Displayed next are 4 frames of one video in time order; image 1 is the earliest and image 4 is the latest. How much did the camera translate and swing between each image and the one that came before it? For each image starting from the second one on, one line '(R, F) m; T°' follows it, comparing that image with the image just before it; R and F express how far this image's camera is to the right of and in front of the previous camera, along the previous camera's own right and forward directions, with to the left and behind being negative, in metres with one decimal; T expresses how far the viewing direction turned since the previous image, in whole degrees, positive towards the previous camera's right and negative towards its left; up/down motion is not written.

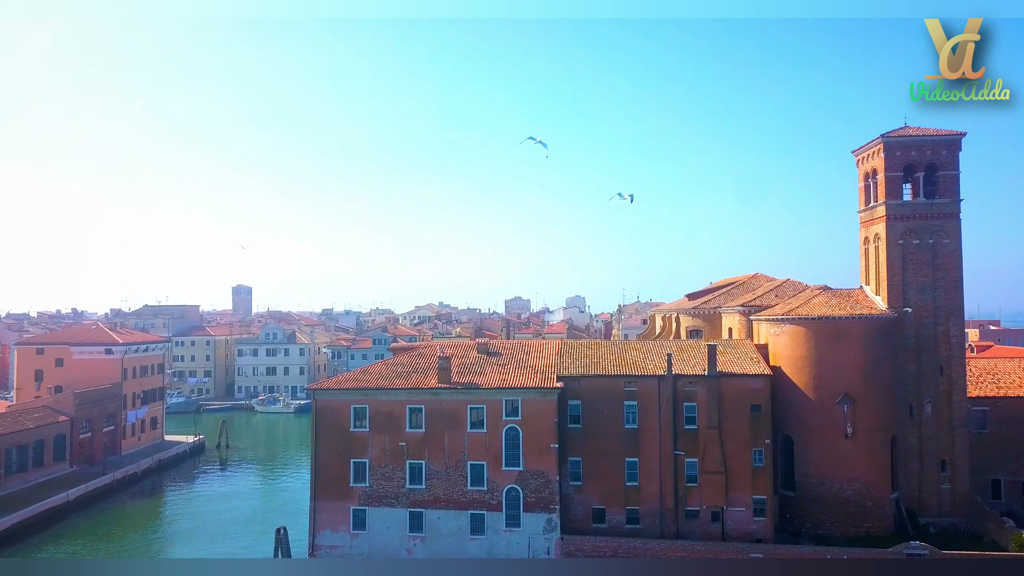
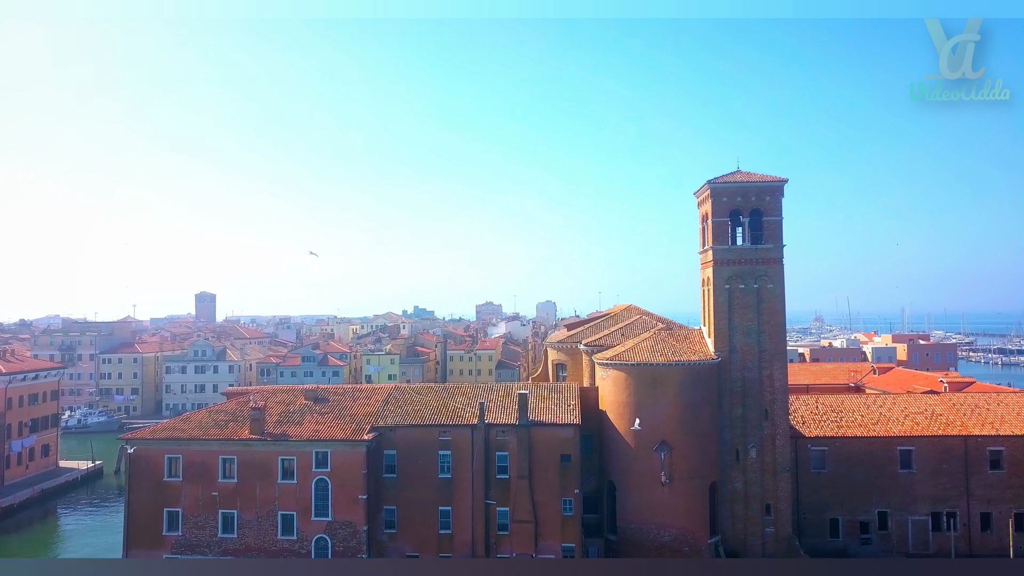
(+73.0, -2.4) m; +3°
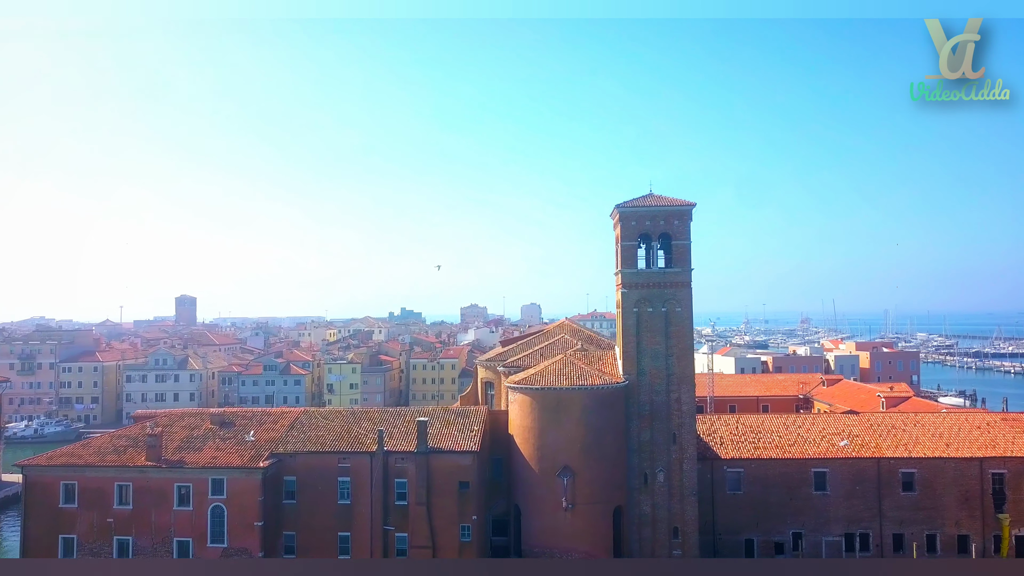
(+28.0, +8.1) m; +1°
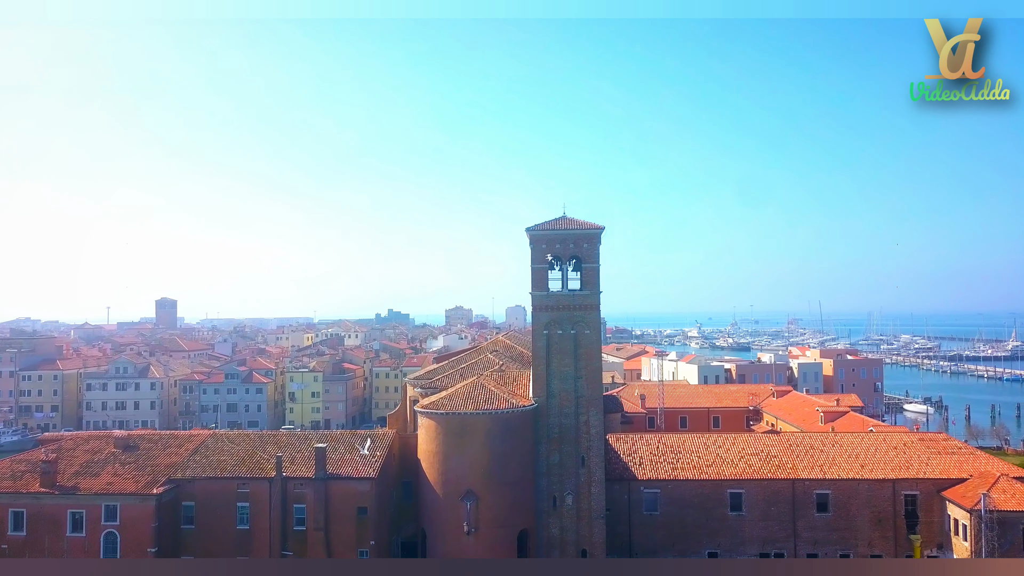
(+40.1, +5.1) m; +1°
